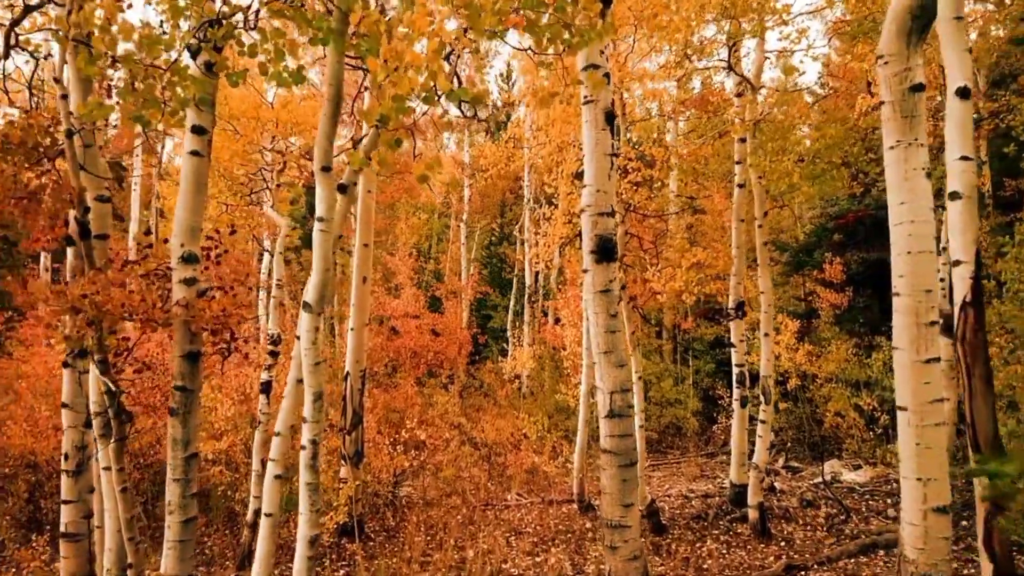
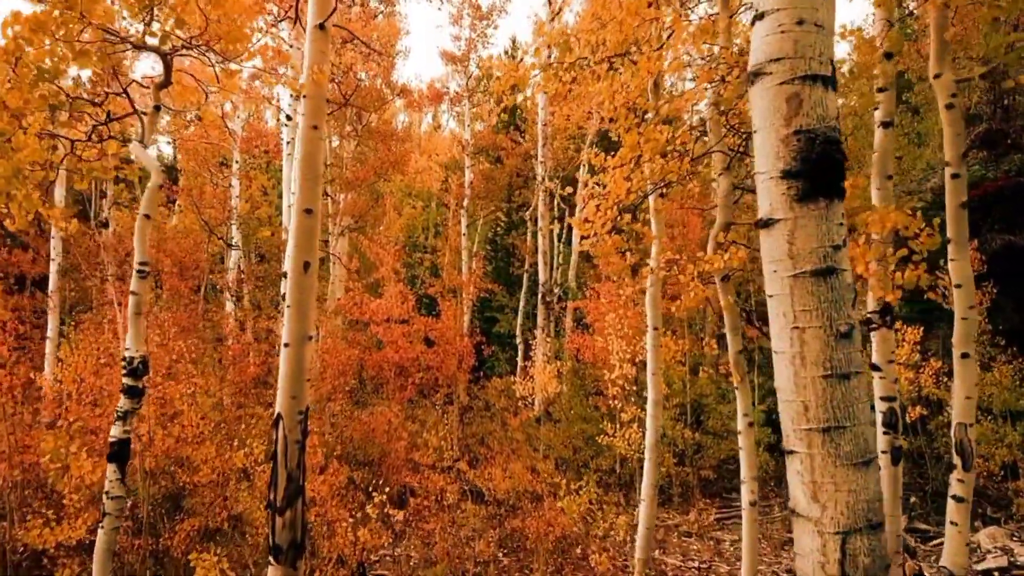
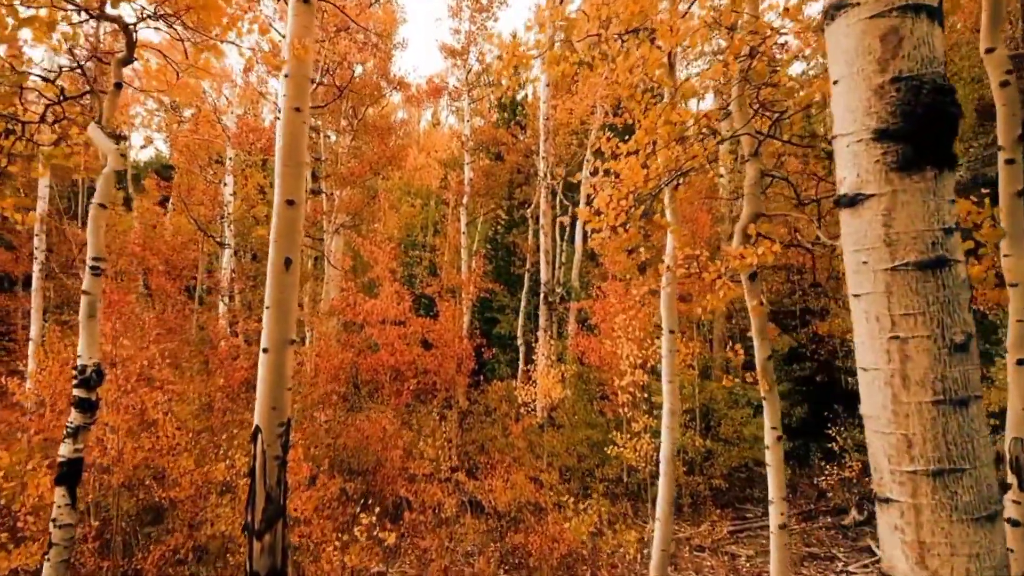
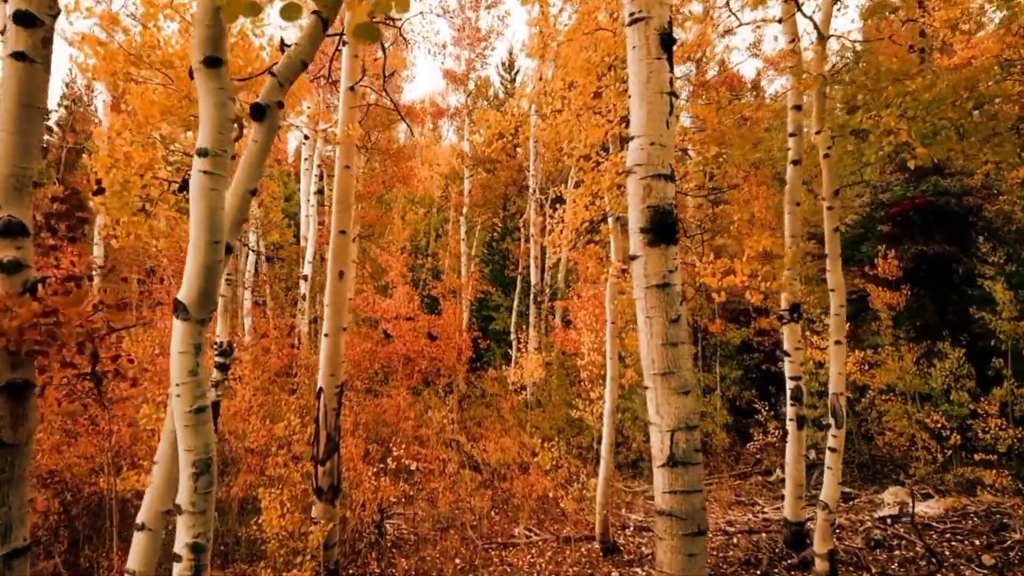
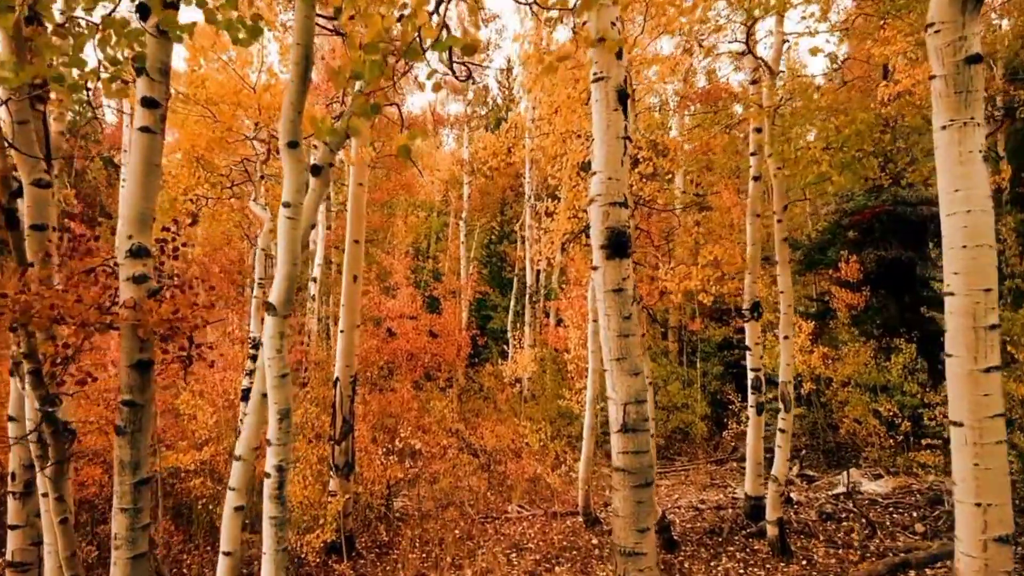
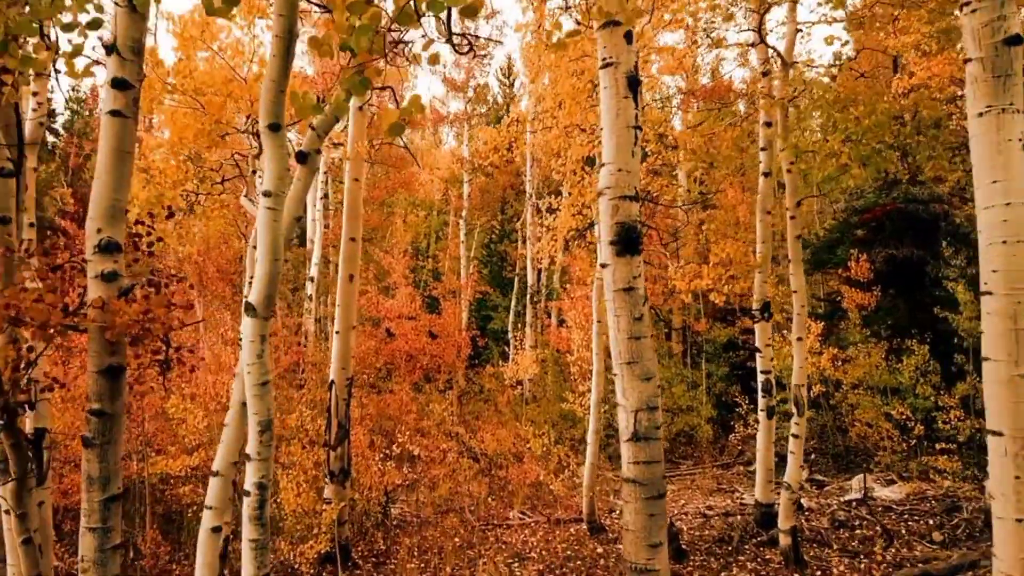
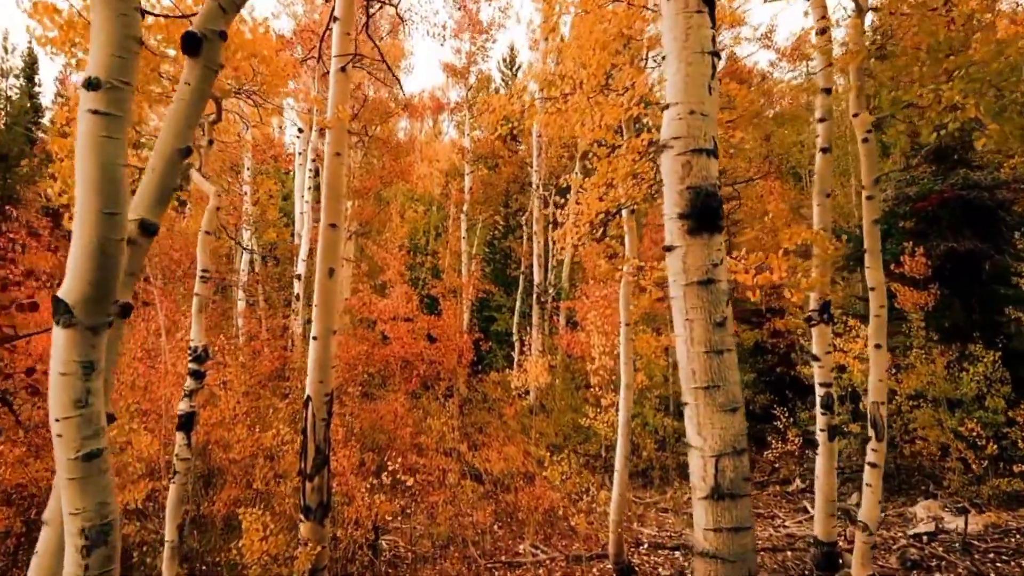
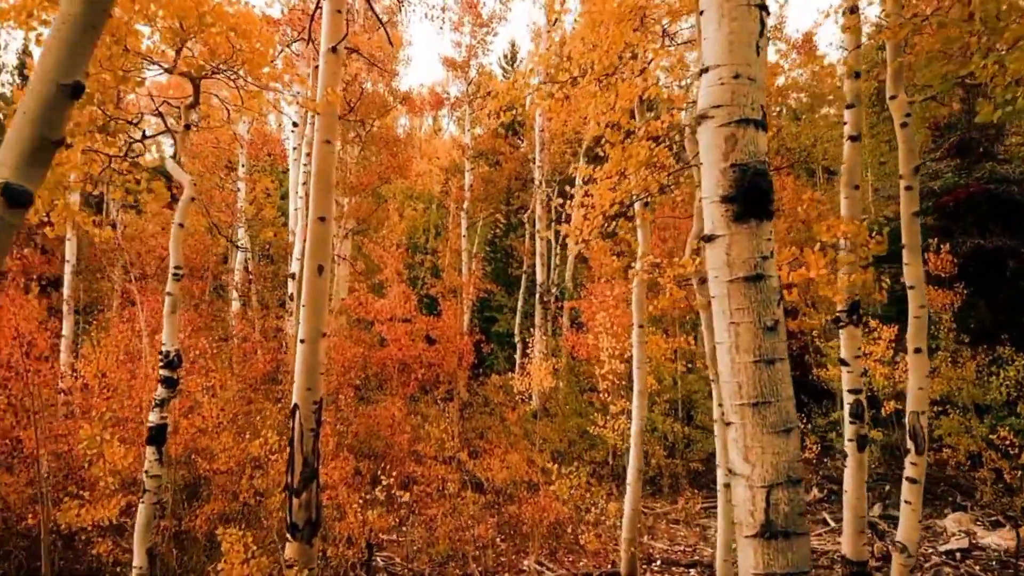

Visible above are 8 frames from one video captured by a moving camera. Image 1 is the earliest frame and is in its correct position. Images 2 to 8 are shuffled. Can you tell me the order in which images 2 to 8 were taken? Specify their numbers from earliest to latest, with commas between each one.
5, 6, 4, 7, 8, 2, 3
